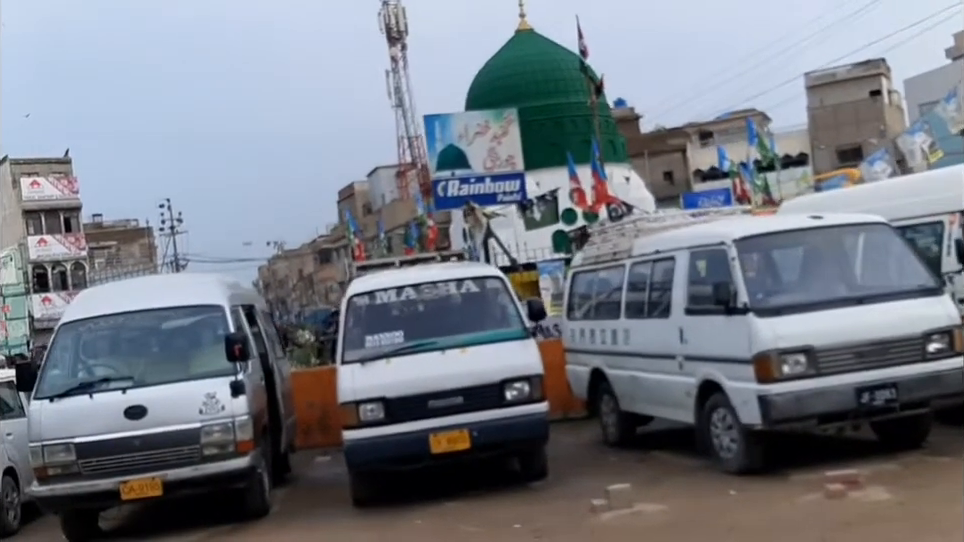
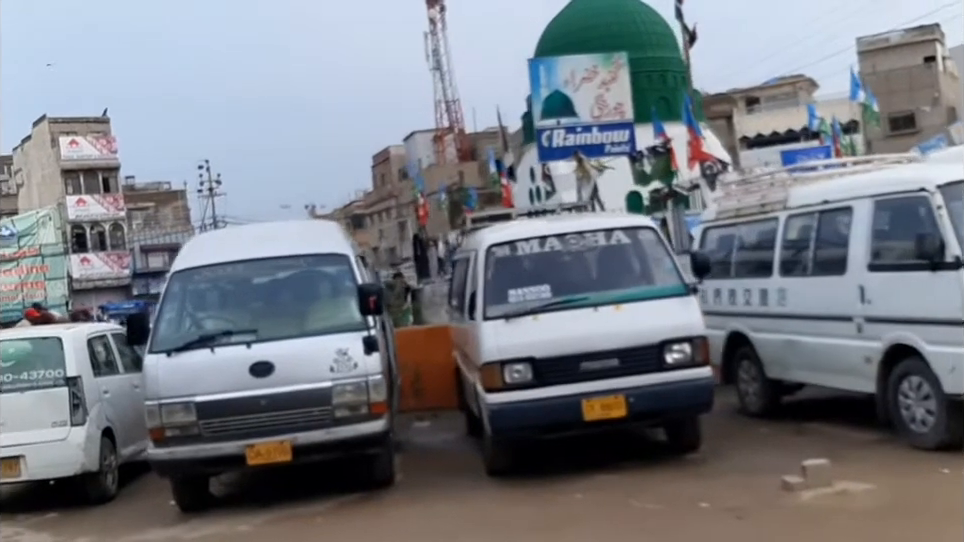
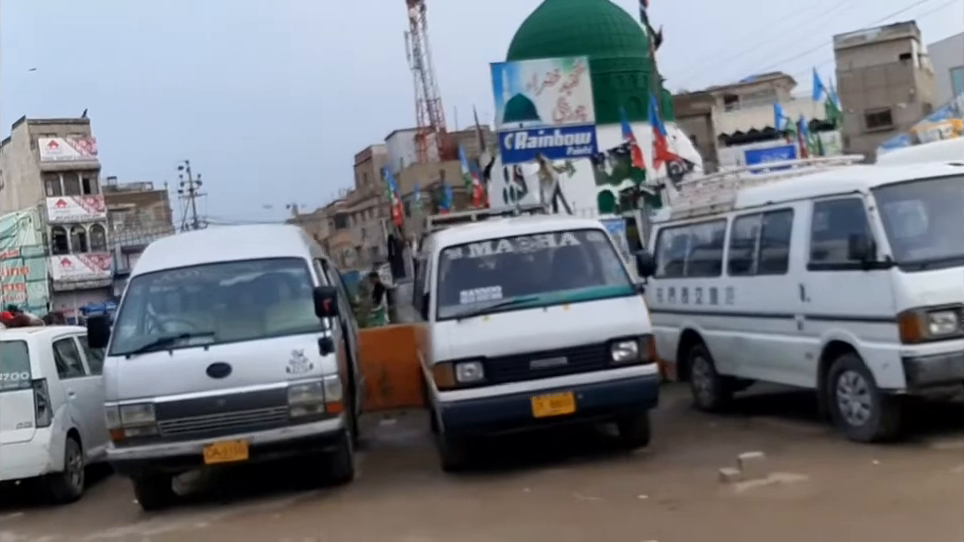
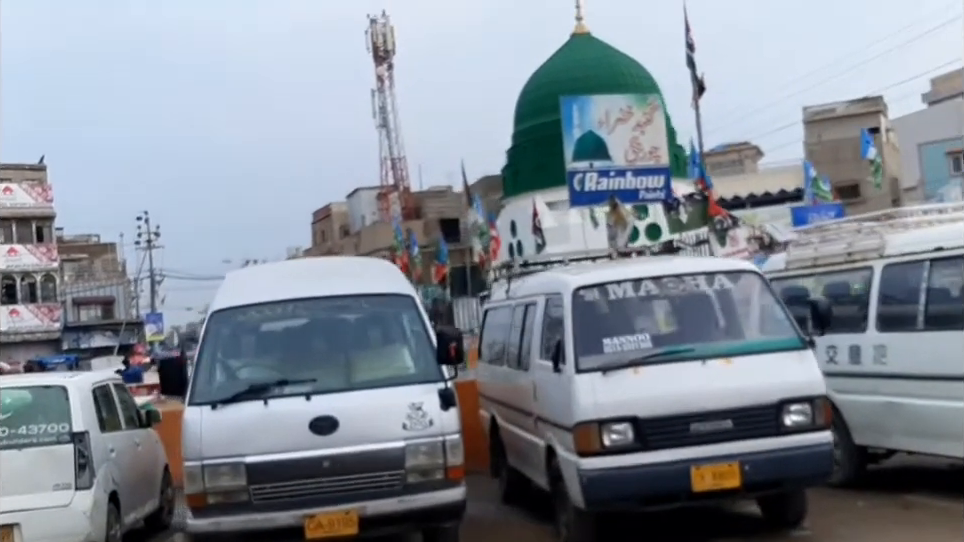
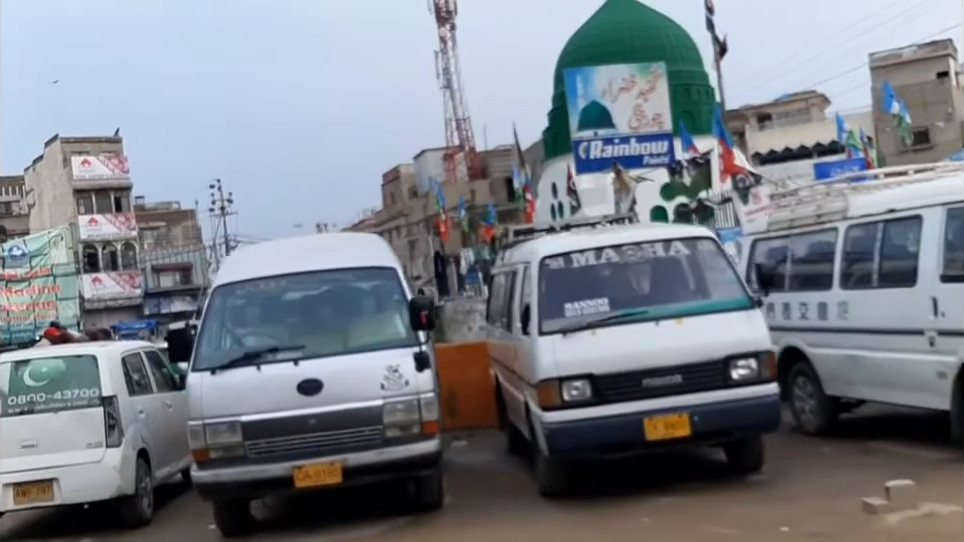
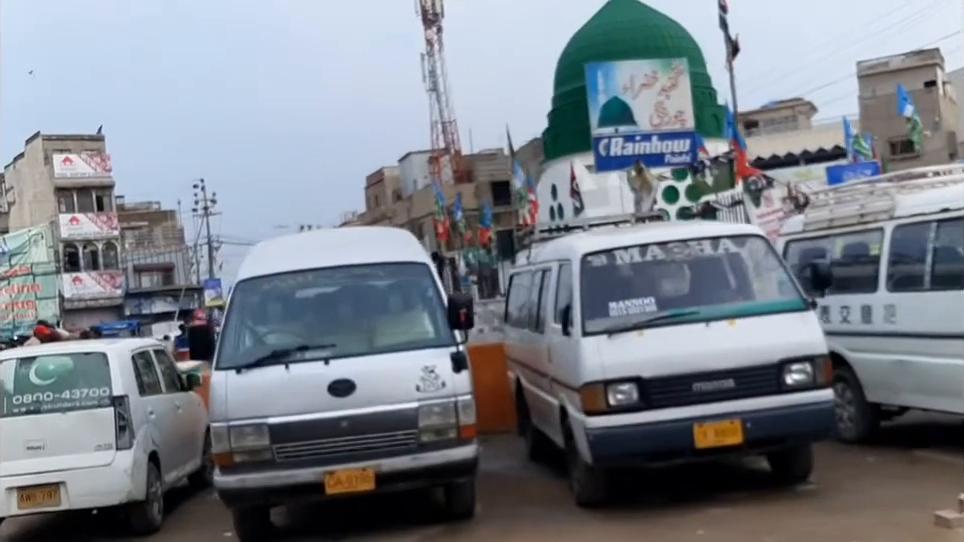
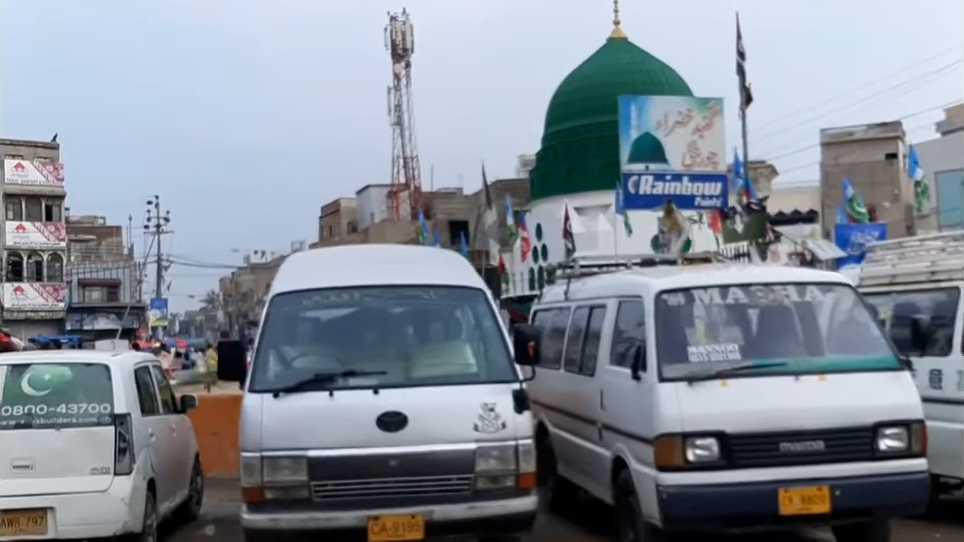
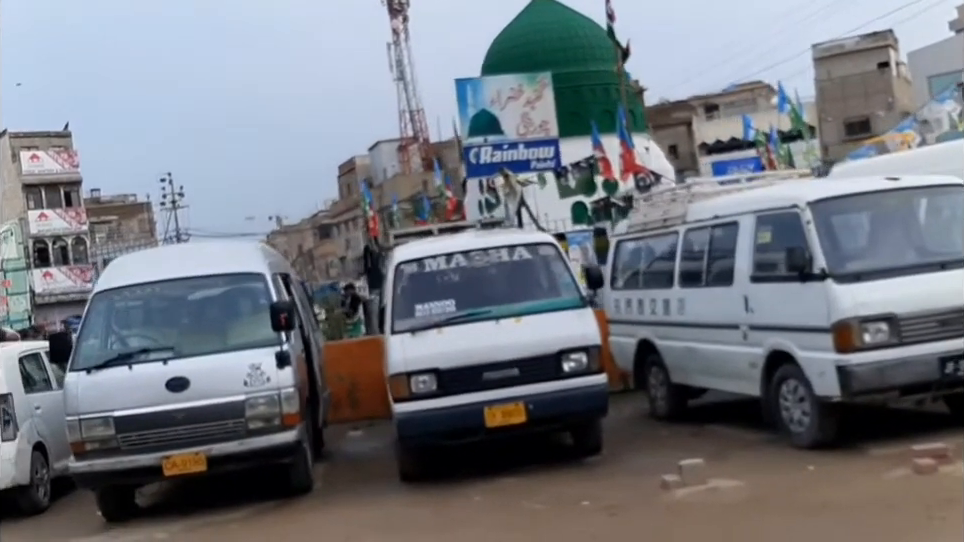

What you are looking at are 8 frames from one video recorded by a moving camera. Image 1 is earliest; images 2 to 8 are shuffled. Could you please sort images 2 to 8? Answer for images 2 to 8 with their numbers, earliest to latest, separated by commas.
8, 3, 2, 5, 6, 4, 7
